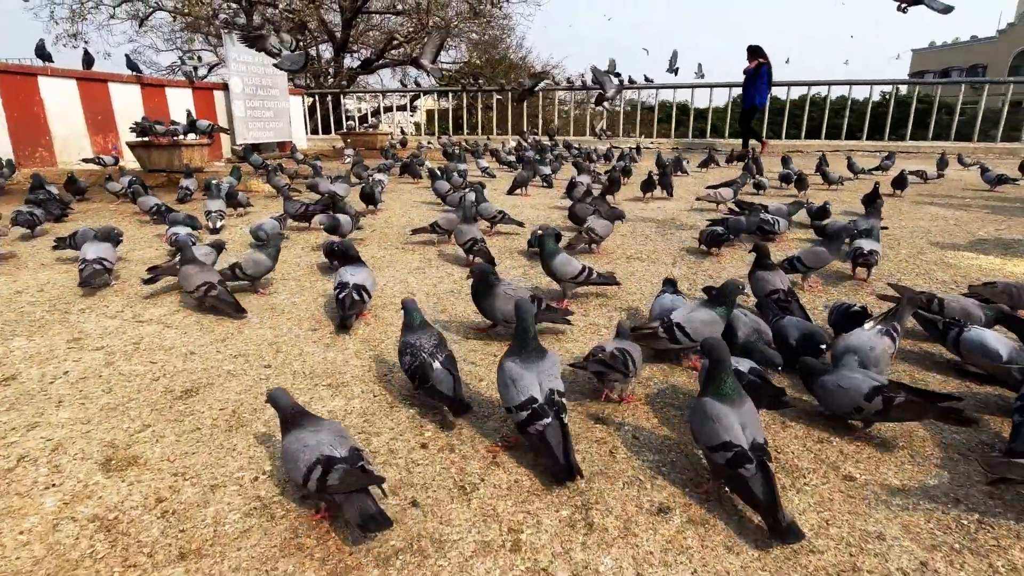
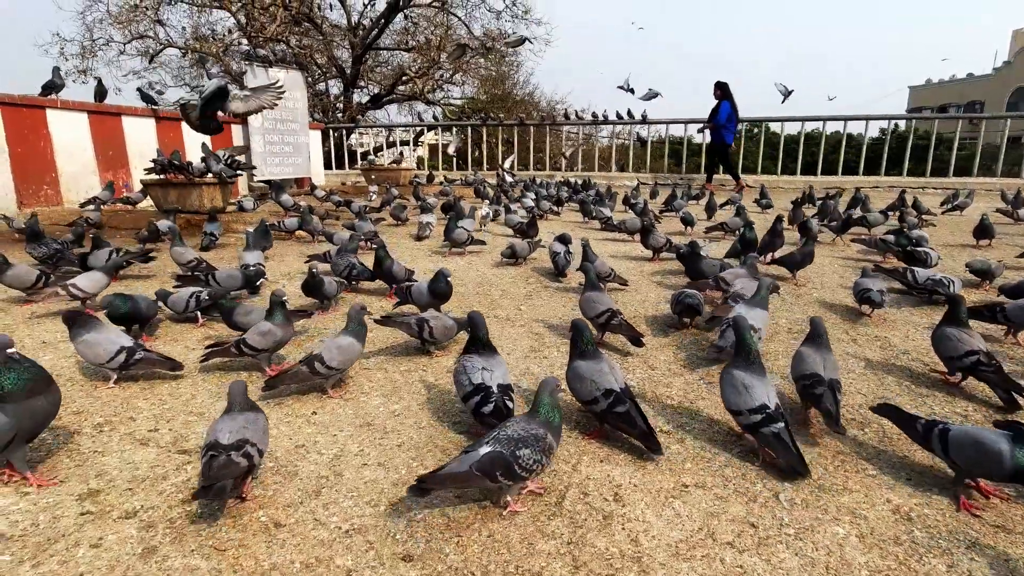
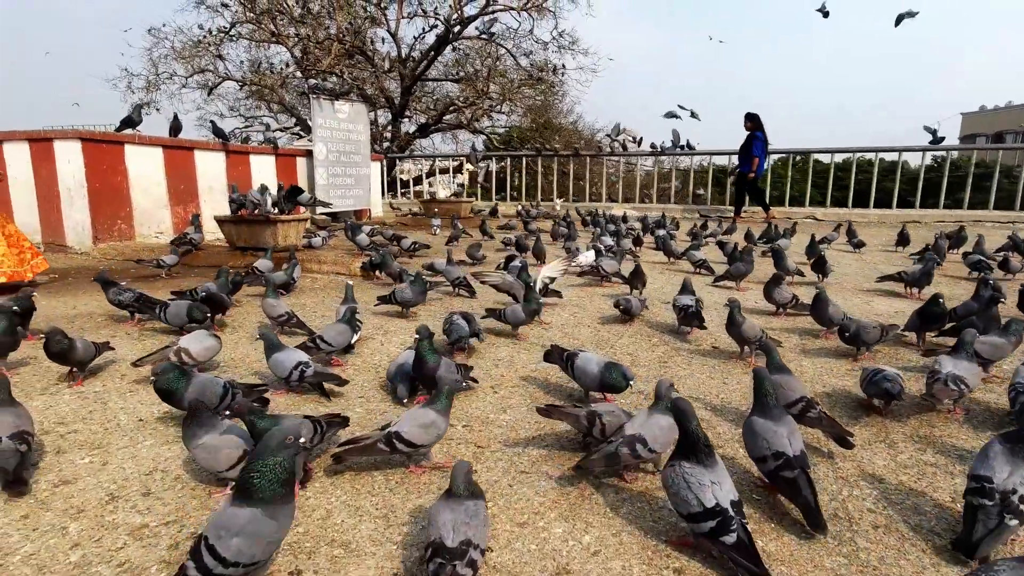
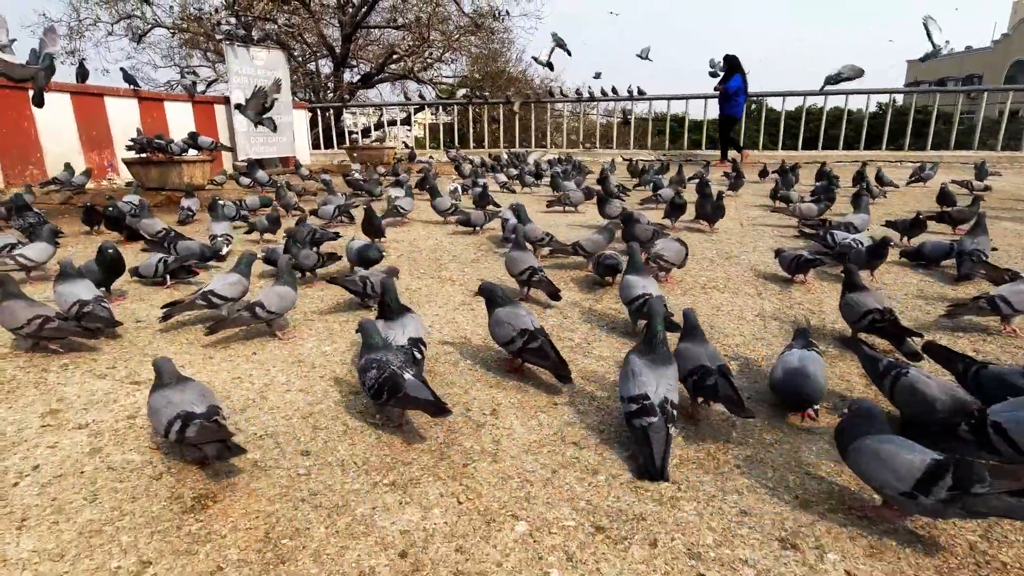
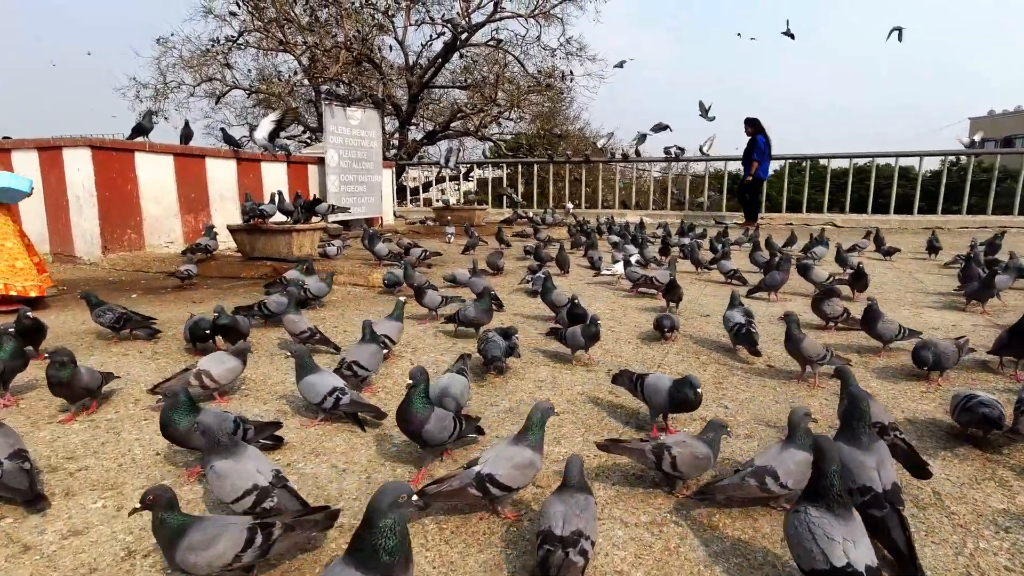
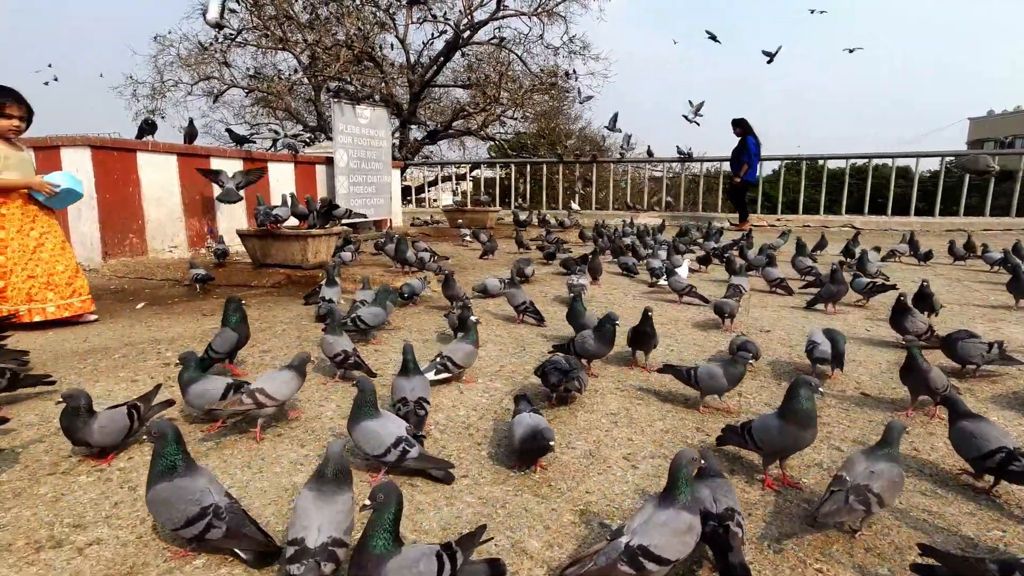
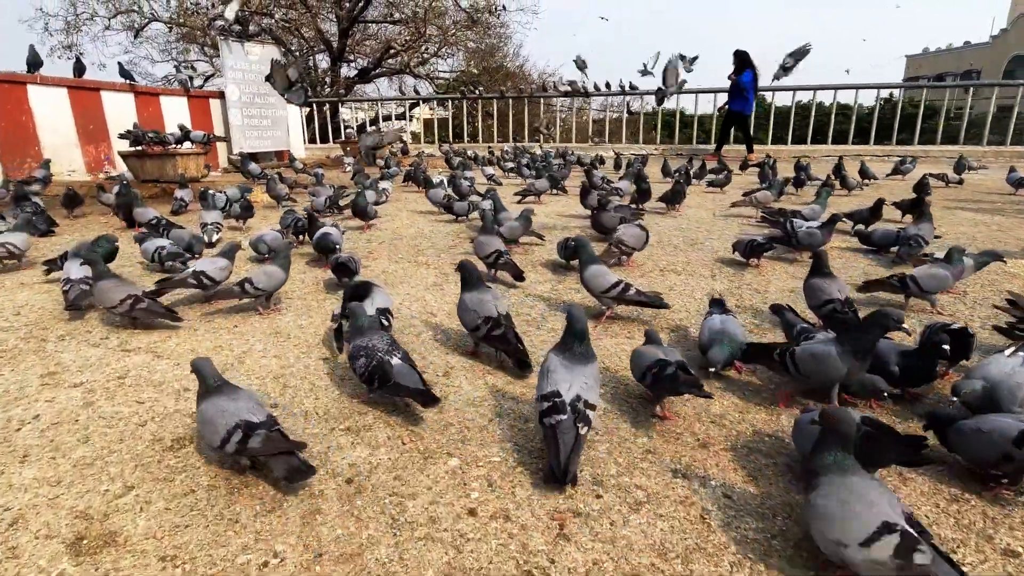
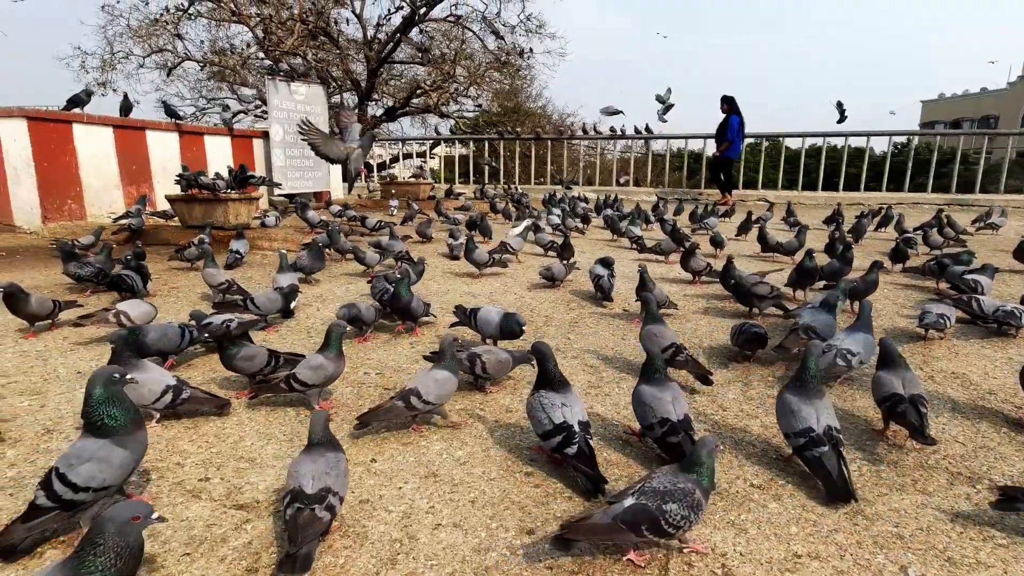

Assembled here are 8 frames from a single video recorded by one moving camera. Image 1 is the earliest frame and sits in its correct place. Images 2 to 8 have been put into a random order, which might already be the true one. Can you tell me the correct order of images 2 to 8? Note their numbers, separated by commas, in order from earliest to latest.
7, 4, 2, 8, 3, 5, 6
